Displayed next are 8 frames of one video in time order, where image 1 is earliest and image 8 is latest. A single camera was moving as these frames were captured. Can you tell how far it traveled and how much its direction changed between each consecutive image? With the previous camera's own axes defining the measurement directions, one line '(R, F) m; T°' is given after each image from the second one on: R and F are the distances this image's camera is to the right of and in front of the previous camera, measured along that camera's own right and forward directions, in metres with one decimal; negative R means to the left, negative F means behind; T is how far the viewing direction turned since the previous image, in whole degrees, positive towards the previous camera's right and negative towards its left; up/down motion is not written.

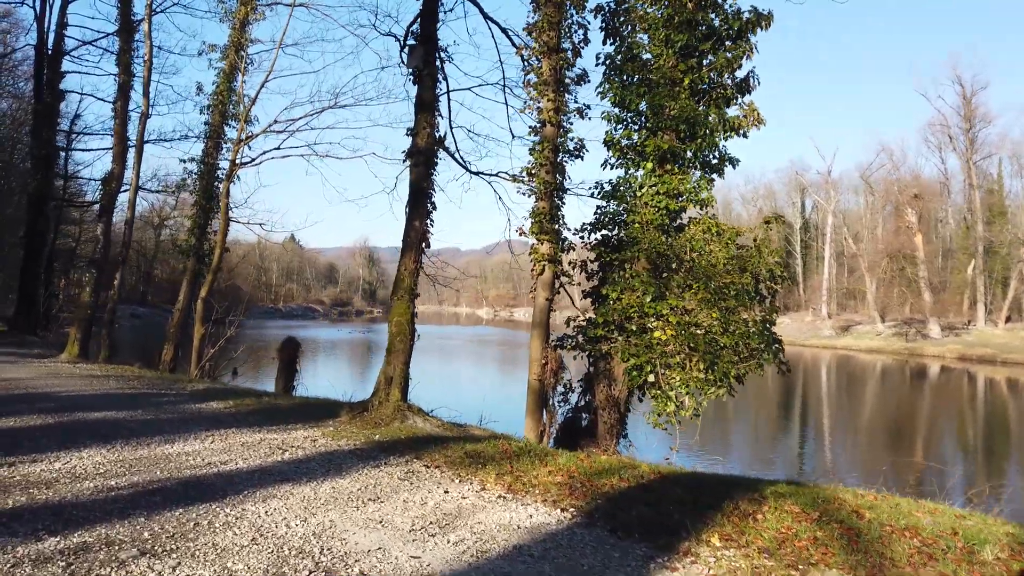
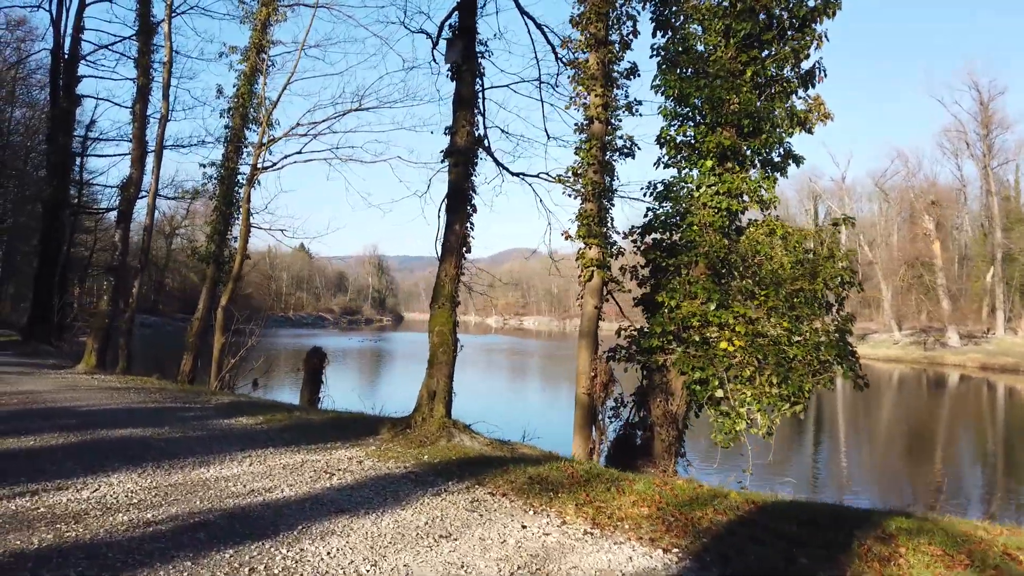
(-0.4, +0.5) m; -1°
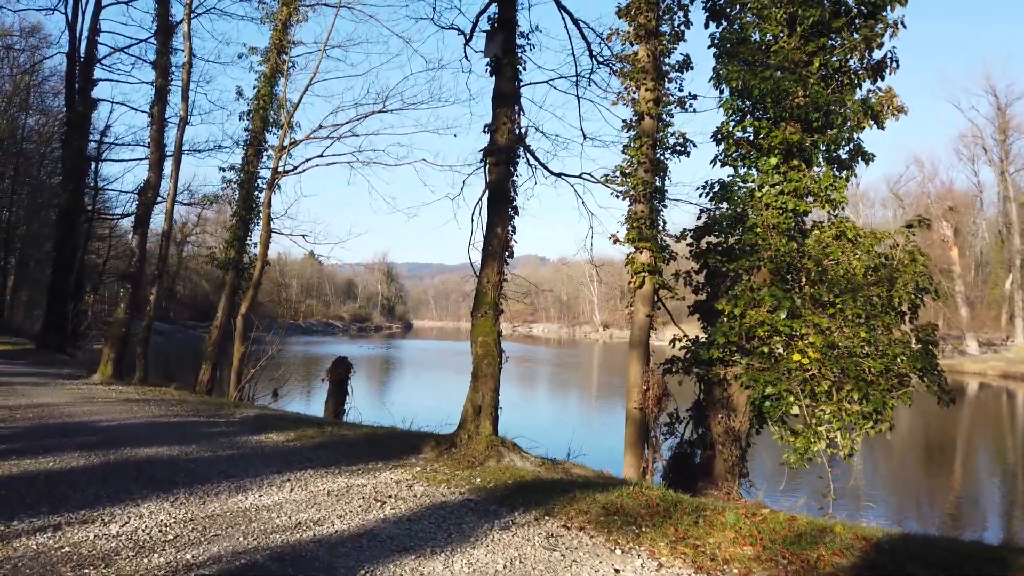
(-0.4, +0.5) m; -1°
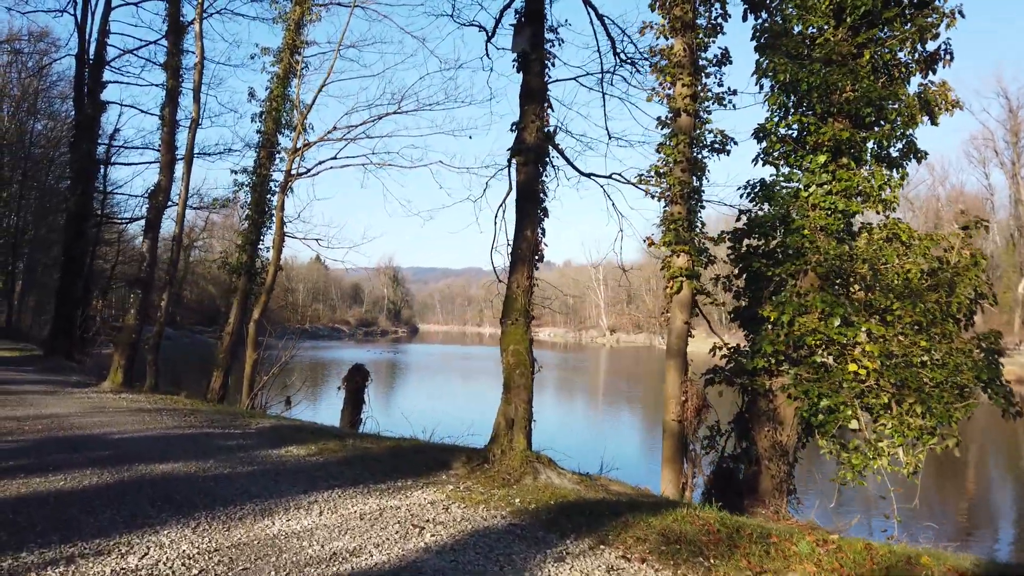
(-0.3, +0.4) m; 0°
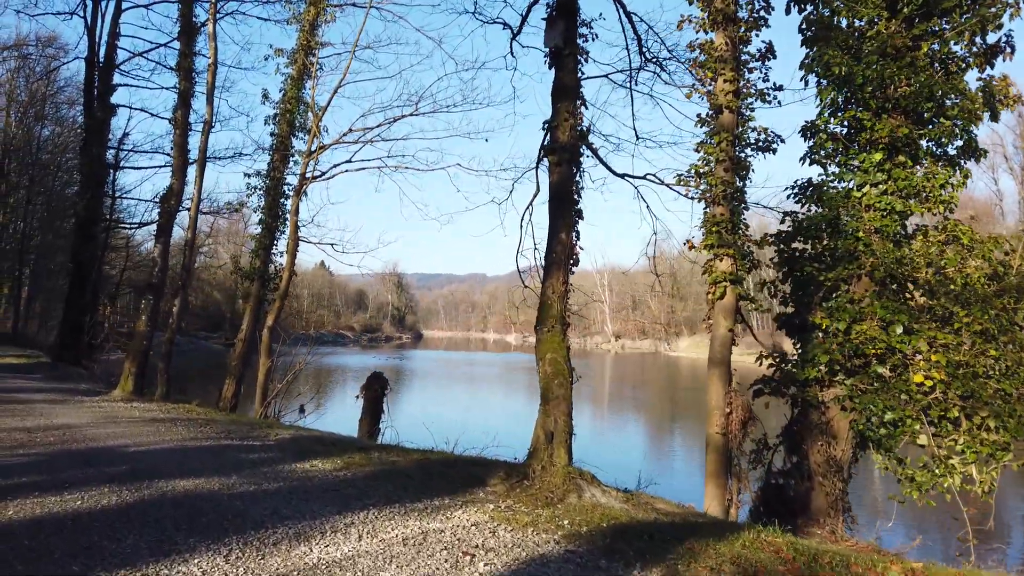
(-0.3, +0.4) m; 0°
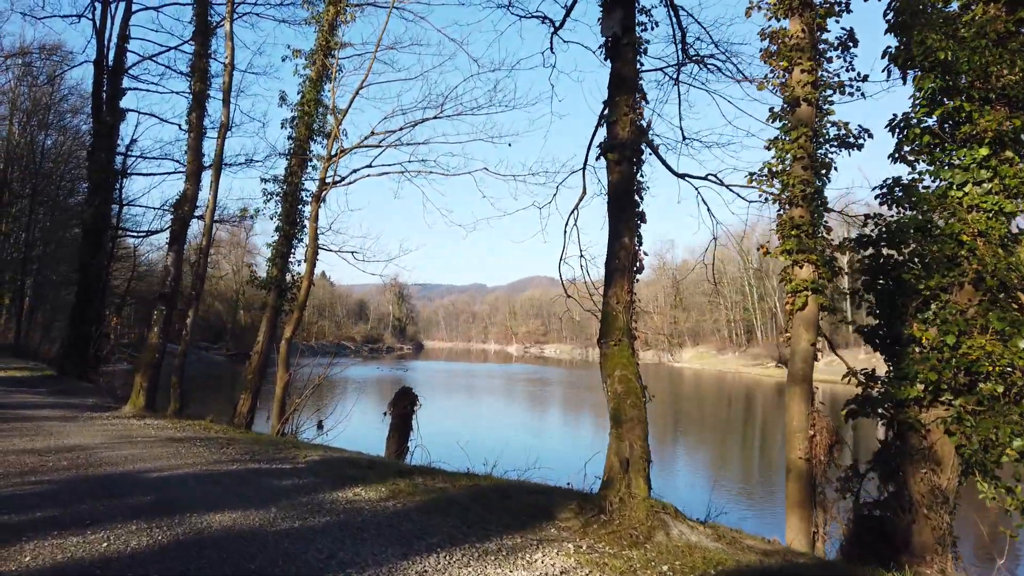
(-0.5, +0.6) m; 0°
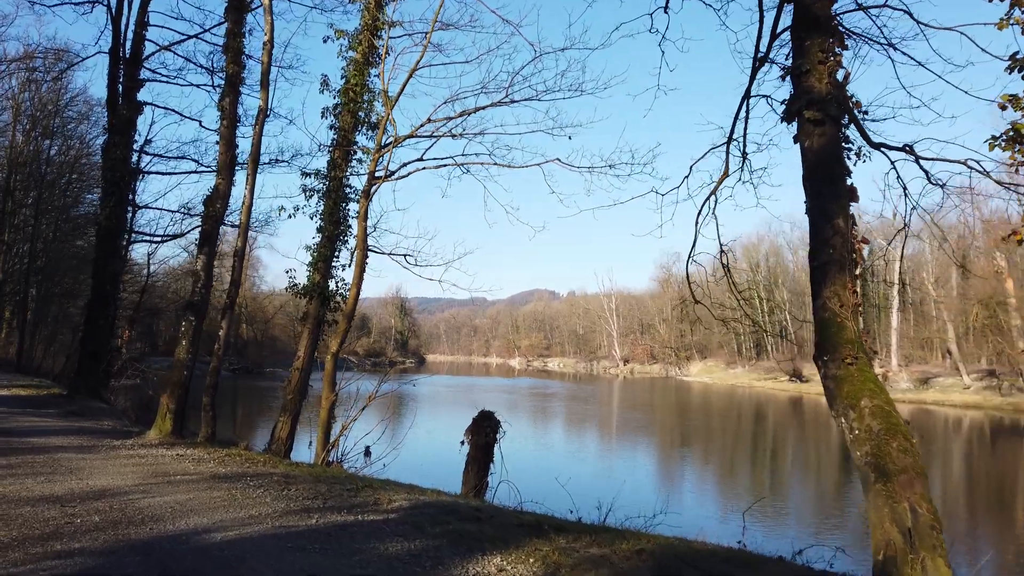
(-1.2, +1.6) m; 0°
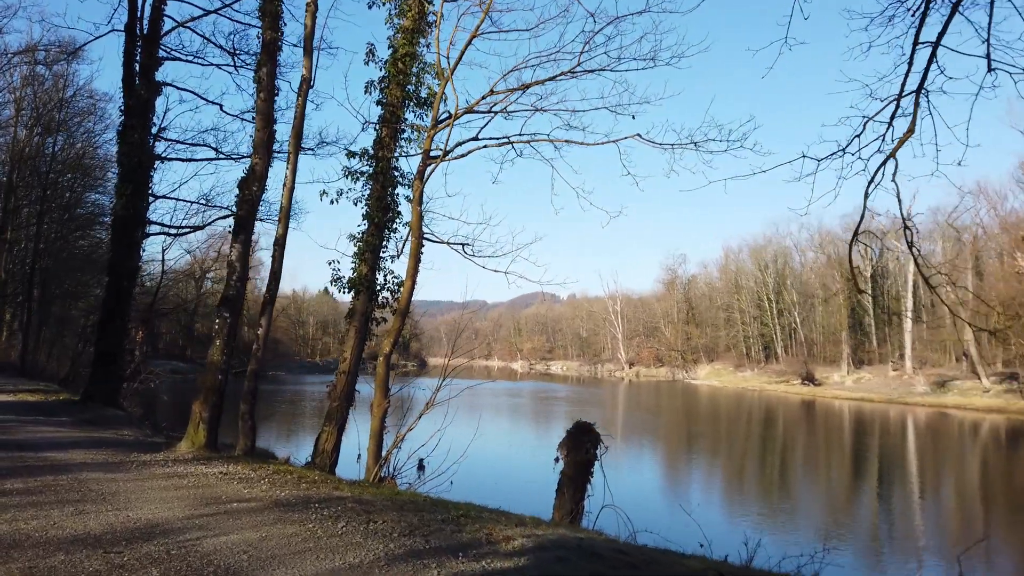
(-1.0, +1.3) m; 0°
